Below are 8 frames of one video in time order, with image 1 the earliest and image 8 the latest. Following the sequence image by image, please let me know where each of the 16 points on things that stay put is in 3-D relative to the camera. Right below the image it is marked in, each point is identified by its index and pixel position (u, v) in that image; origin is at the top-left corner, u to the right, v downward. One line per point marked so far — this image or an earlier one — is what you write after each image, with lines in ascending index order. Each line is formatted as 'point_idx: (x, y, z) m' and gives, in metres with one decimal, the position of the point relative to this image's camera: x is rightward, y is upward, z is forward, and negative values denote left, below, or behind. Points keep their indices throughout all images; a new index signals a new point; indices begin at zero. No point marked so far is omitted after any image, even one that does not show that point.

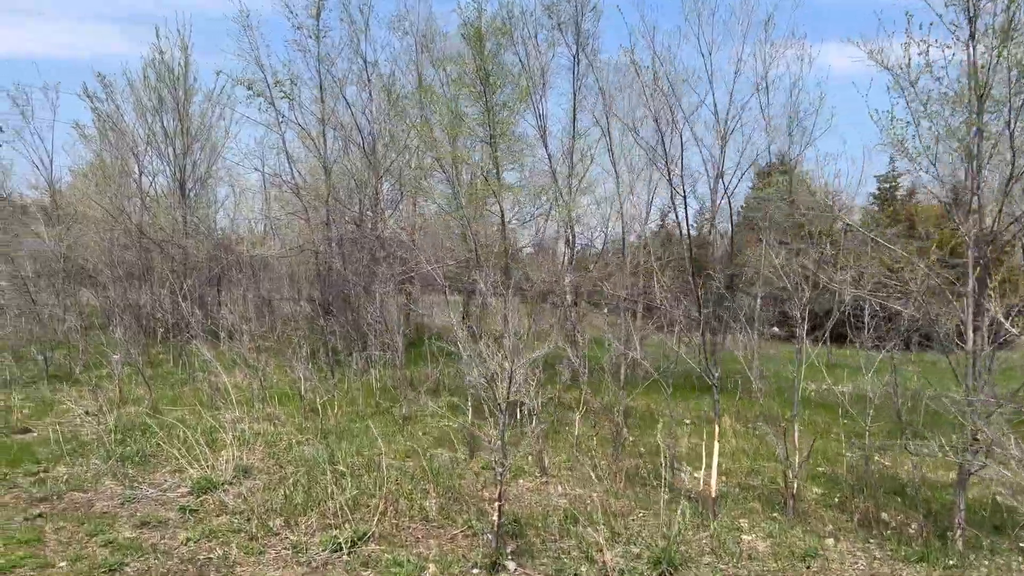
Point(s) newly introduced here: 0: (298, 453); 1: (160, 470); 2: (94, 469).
0: (-1.6, -1.3, +6.3) m
1: (-2.5, -1.3, +5.9) m
2: (-2.9, -1.3, +5.8) m
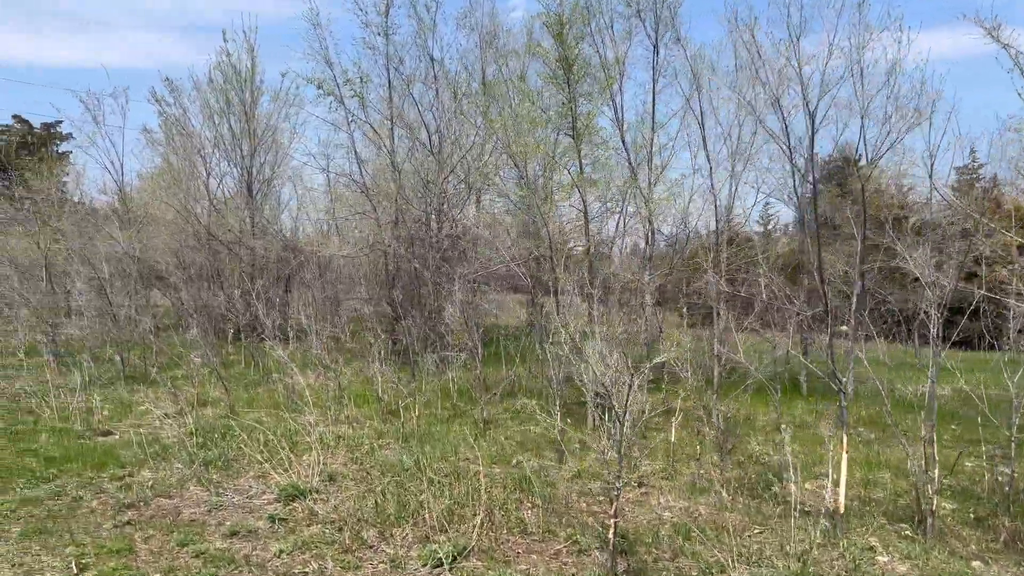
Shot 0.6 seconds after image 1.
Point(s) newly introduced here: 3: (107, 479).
0: (-1.0, -1.3, +6.1) m
1: (-1.9, -1.3, +5.8) m
2: (-2.3, -1.3, +5.7) m
3: (-2.8, -1.3, +5.7) m
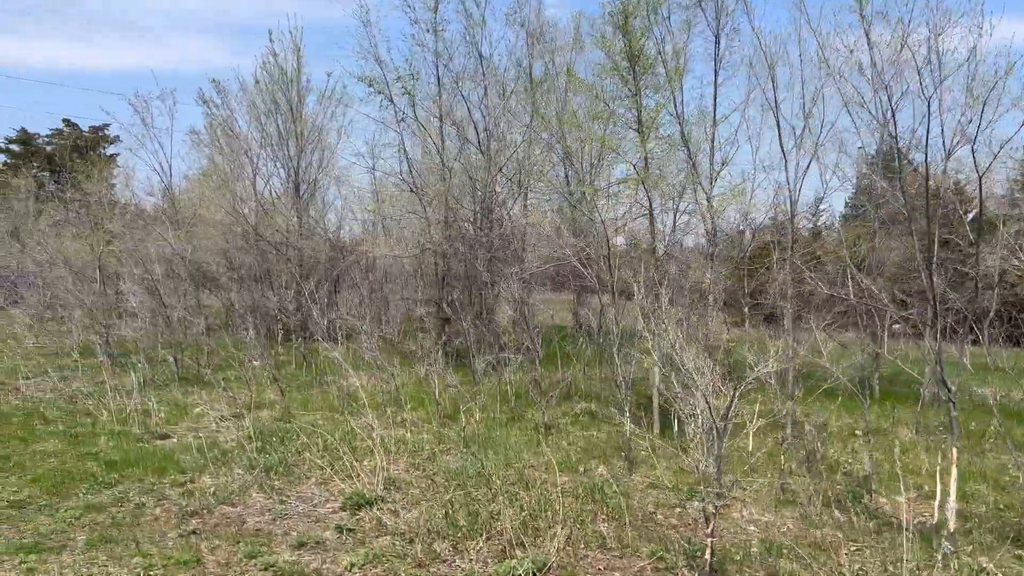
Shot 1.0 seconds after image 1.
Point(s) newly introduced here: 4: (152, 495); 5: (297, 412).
0: (-0.5, -1.3, +5.9) m
1: (-1.4, -1.3, +5.7) m
2: (-1.8, -1.3, +5.6) m
3: (-2.3, -1.3, +5.6) m
4: (-2.4, -1.4, +5.4) m
5: (-2.1, -1.2, +8.1) m
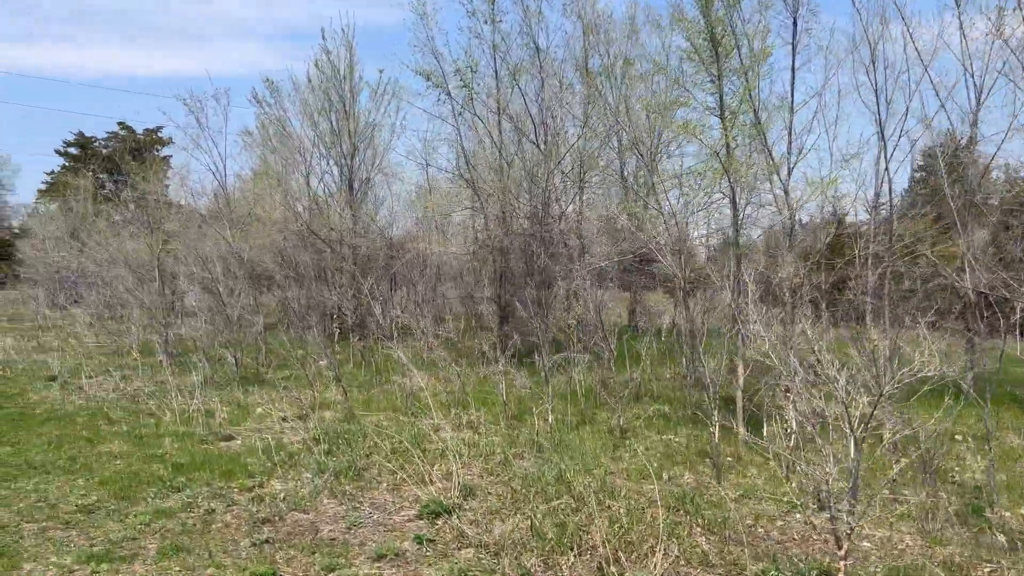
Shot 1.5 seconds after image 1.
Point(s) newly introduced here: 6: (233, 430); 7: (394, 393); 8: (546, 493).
0: (+0.1, -1.2, +5.7) m
1: (-0.9, -1.3, +5.4) m
2: (-1.3, -1.3, +5.4) m
3: (-1.8, -1.3, +5.4) m
4: (-1.8, -1.3, +5.2) m
5: (-1.5, -1.2, +7.9) m
6: (-2.5, -1.3, +7.5) m
7: (-1.3, -1.1, +8.9) m
8: (+0.2, -1.2, +5.0) m
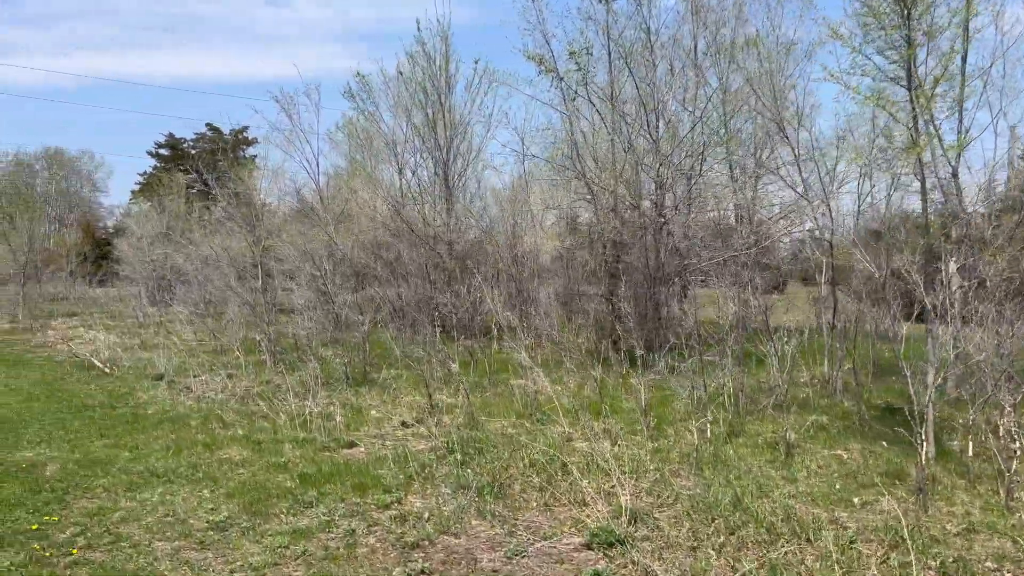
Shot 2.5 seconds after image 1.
0: (+1.1, -1.2, +5.1) m
1: (+0.1, -1.3, +4.9) m
2: (-0.3, -1.3, +4.9) m
3: (-0.8, -1.3, +5.0) m
4: (-0.9, -1.3, +4.8) m
5: (-0.3, -1.2, +7.4) m
6: (-1.3, -1.3, +7.0) m
7: (0.0, -1.1, +8.3) m
8: (+1.1, -1.2, +4.3) m
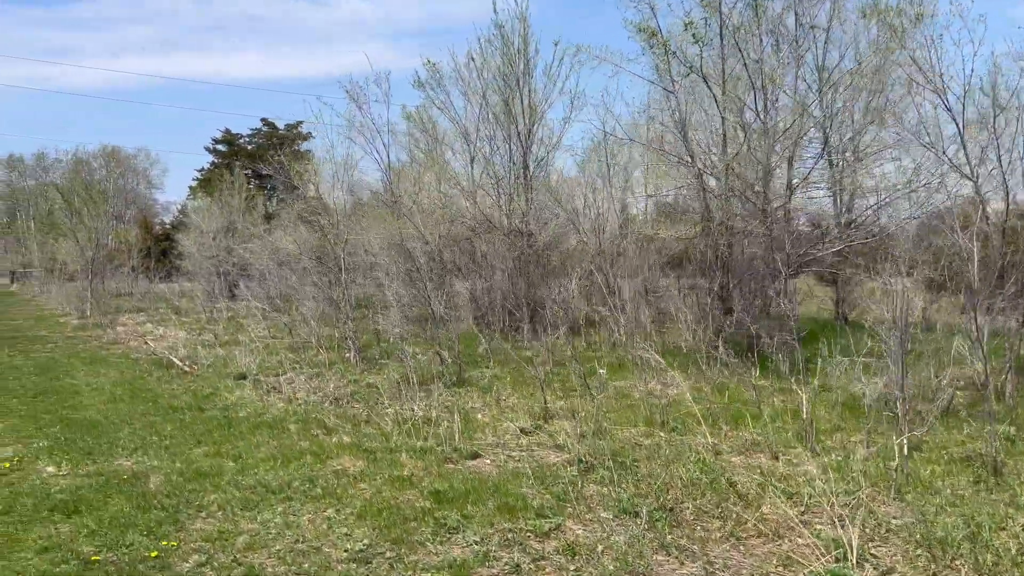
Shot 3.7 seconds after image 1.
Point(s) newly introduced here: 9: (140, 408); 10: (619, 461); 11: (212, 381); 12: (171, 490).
0: (+2.0, -1.2, +4.3) m
1: (+1.0, -1.3, +4.2) m
2: (+0.6, -1.3, +4.3) m
3: (+0.1, -1.3, +4.3) m
4: (0.0, -1.3, +4.1) m
5: (+0.8, -1.1, +6.8) m
6: (-0.3, -1.2, +6.4) m
7: (+1.1, -1.0, +7.7) m
8: (+2.0, -1.2, +3.6) m
9: (-4.2, -1.3, +9.2) m
10: (+0.7, -1.2, +5.6) m
11: (-4.0, -1.2, +11.0) m
12: (-2.3, -1.3, +5.5) m
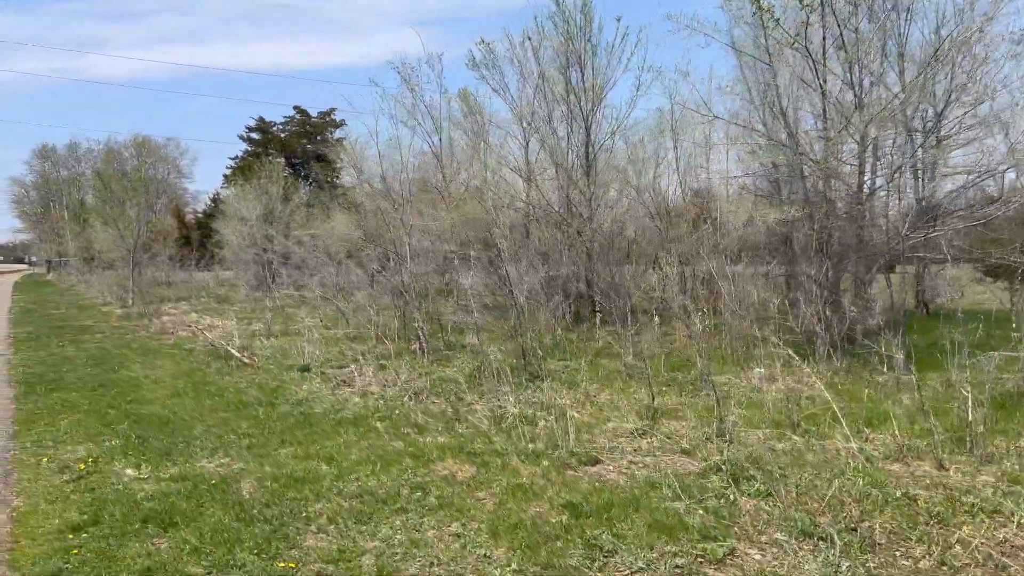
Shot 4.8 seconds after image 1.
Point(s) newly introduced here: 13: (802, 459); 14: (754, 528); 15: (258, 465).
0: (+2.8, -1.1, +3.7) m
1: (+1.8, -1.2, +3.6) m
2: (+1.3, -1.2, +3.7) m
3: (+0.9, -1.2, +3.7) m
4: (+0.8, -1.3, +3.6) m
5: (+1.6, -1.0, +6.2) m
6: (+0.5, -1.1, +5.9) m
7: (+2.0, -0.9, +7.1) m
8: (+2.8, -1.1, +3.0) m
9: (-3.2, -1.2, +8.8) m
10: (+1.5, -1.1, +5.0) m
11: (-3.0, -1.1, +10.6) m
12: (-1.5, -1.3, +5.0) m
13: (+1.8, -1.1, +5.3) m
14: (+1.2, -1.2, +4.1) m
15: (-1.8, -1.3, +5.9) m
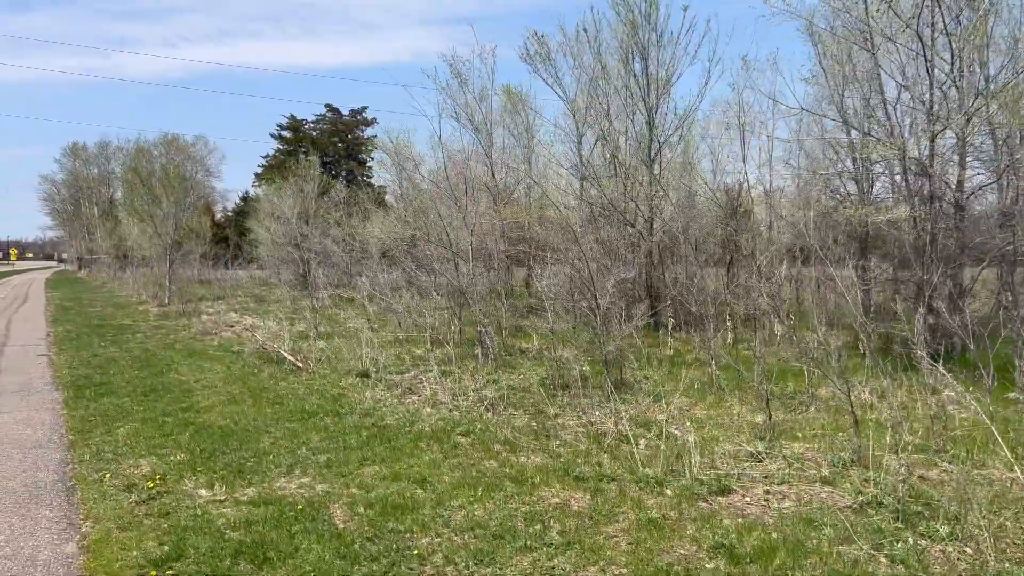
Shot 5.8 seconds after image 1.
0: (+3.4, -1.2, +3.0) m
1: (+2.4, -1.3, +3.0) m
2: (+2.0, -1.2, +3.1) m
3: (+1.5, -1.3, +3.1) m
4: (+1.5, -1.3, +3.0) m
5: (+2.4, -1.1, +5.5) m
6: (+1.3, -1.2, +5.3) m
7: (+2.7, -1.0, +6.4) m
8: (+3.4, -1.2, +2.3) m
9: (-2.4, -1.2, +8.3) m
10: (+2.2, -1.2, +4.4) m
11: (-2.2, -1.1, +10.1) m
12: (-0.8, -1.3, +4.5) m
13: (+2.5, -1.2, +4.6) m
14: (+1.9, -1.2, +3.4) m
15: (-1.1, -1.3, +5.4) m
